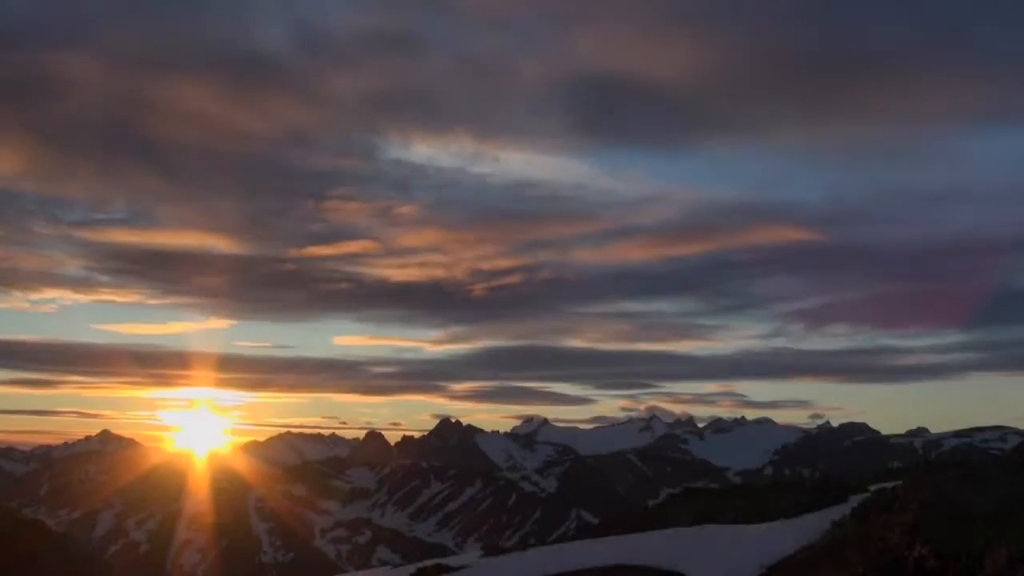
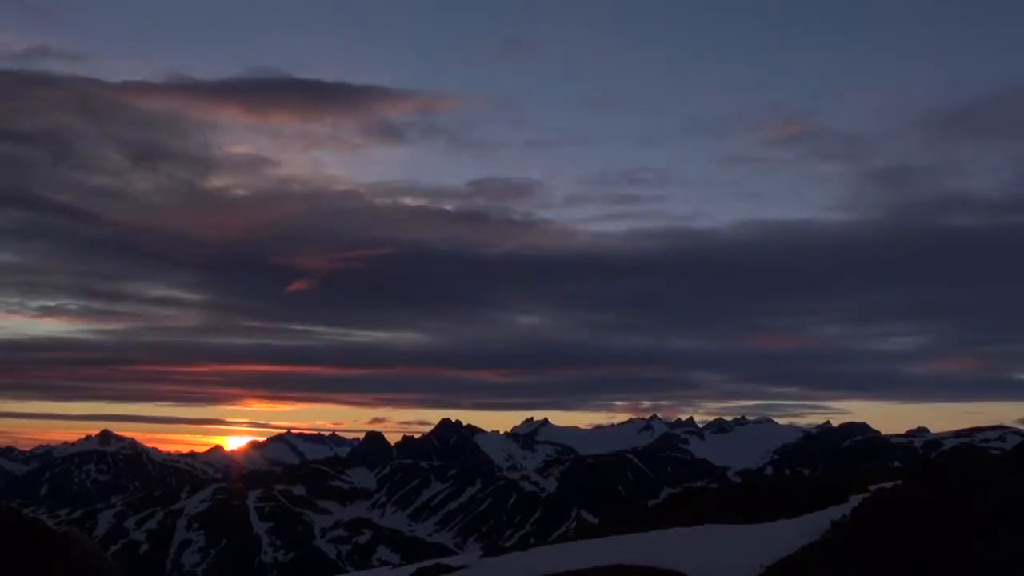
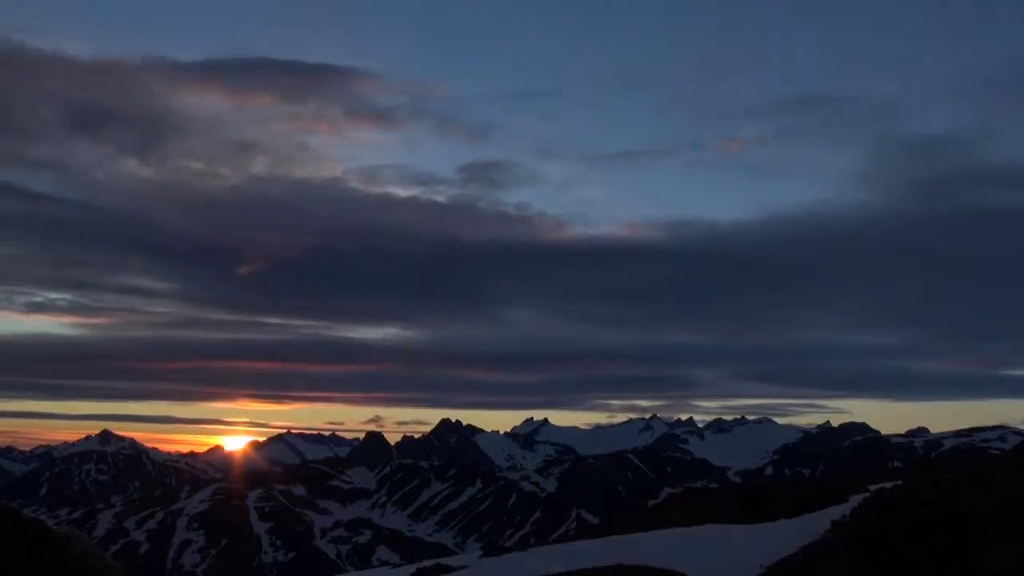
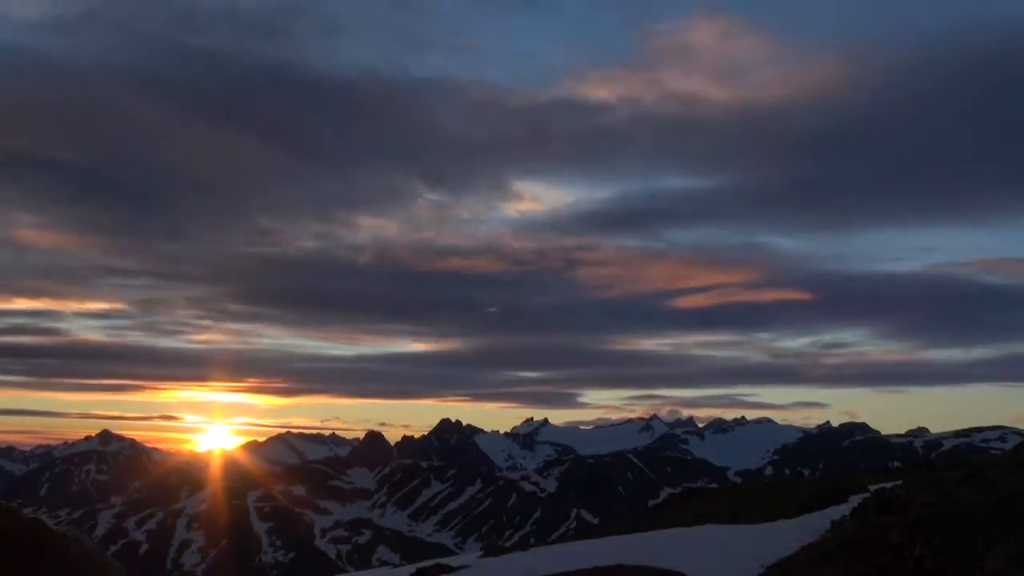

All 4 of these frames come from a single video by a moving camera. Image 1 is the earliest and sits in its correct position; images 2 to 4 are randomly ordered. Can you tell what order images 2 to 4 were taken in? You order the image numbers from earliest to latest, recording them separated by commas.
4, 3, 2
